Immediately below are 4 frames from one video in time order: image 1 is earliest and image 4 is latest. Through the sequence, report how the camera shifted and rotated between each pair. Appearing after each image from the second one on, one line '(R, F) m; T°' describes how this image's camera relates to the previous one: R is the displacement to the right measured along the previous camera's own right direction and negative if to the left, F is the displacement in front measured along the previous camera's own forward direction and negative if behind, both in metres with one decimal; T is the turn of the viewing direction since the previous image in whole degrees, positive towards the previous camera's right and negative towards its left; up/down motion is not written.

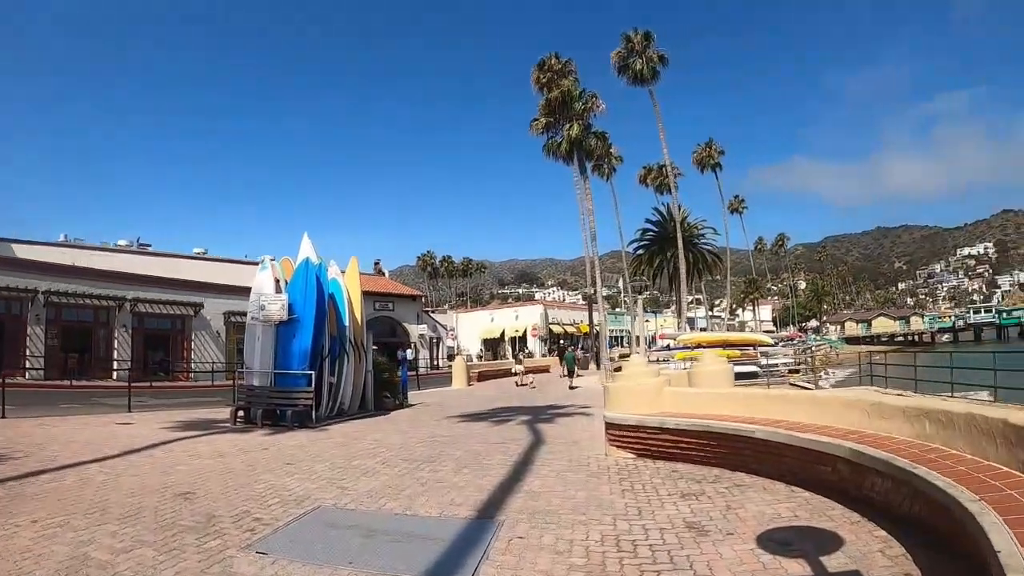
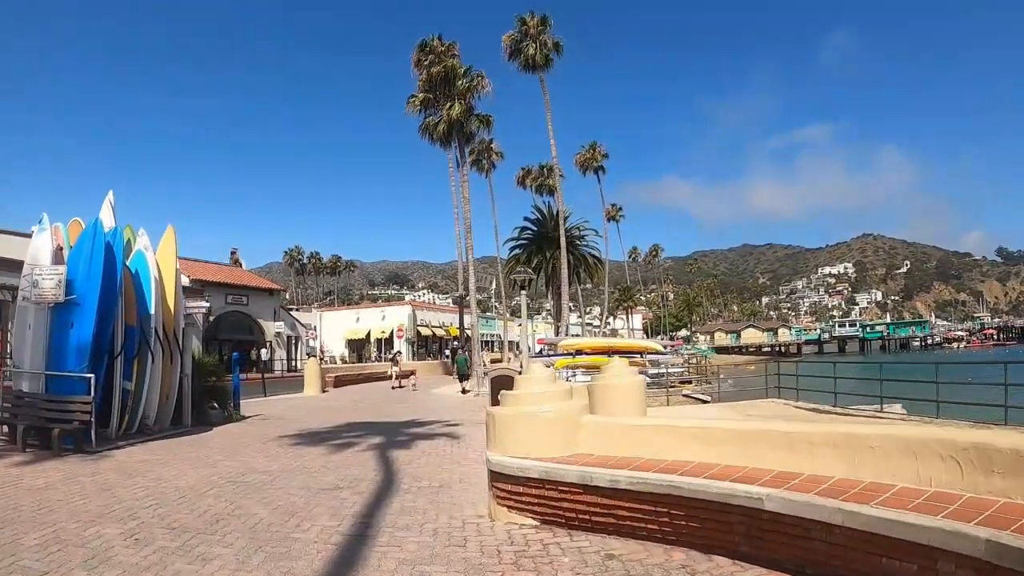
(+0.2, +3.1) m; +10°
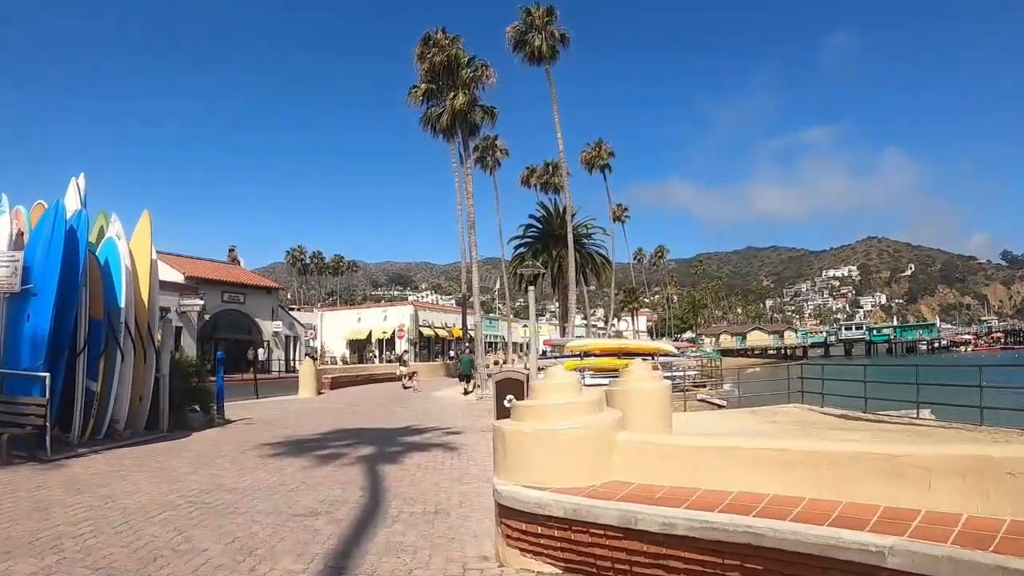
(-0.1, +1.2) m; 0°
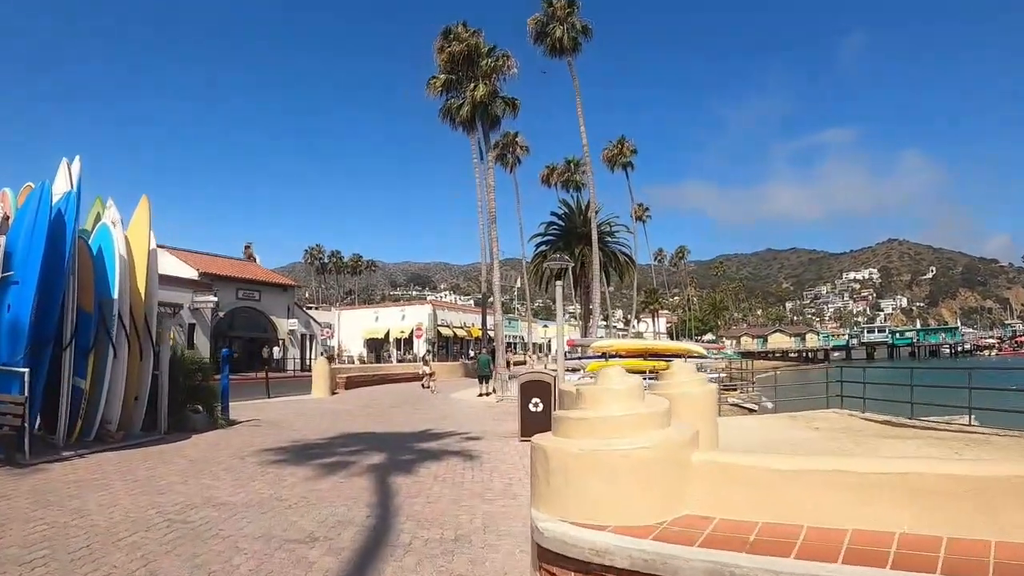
(-0.1, +1.0) m; -1°
